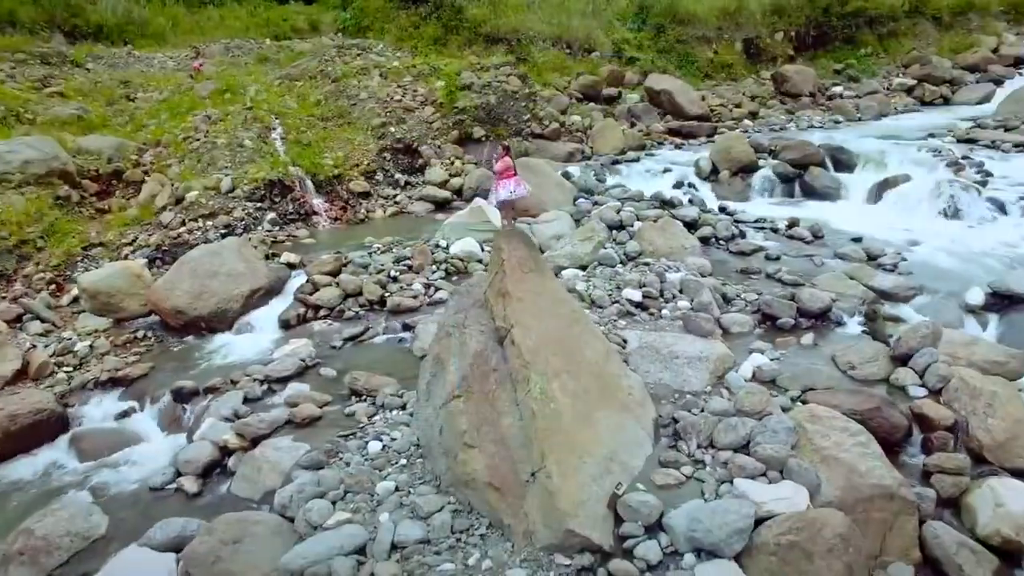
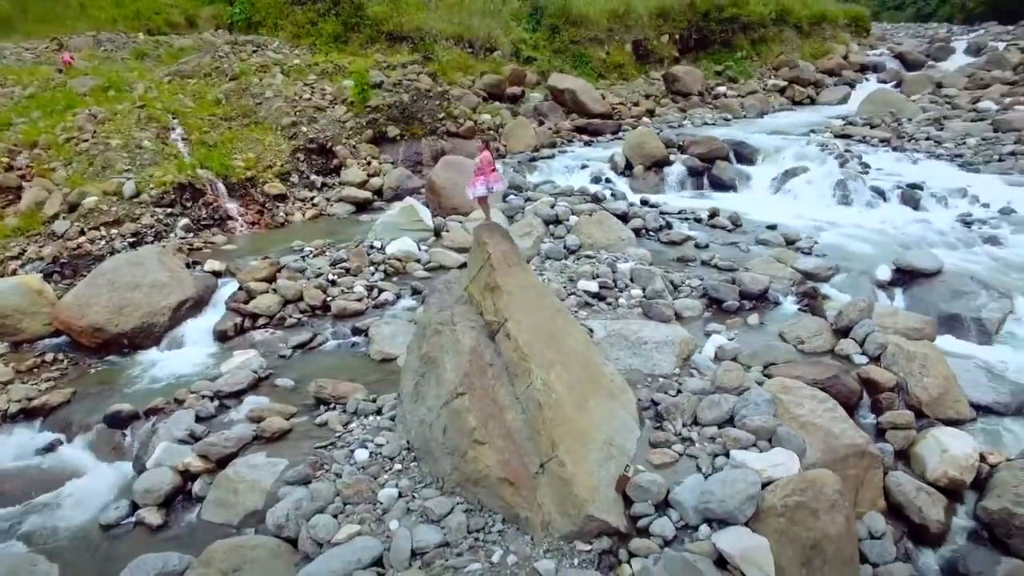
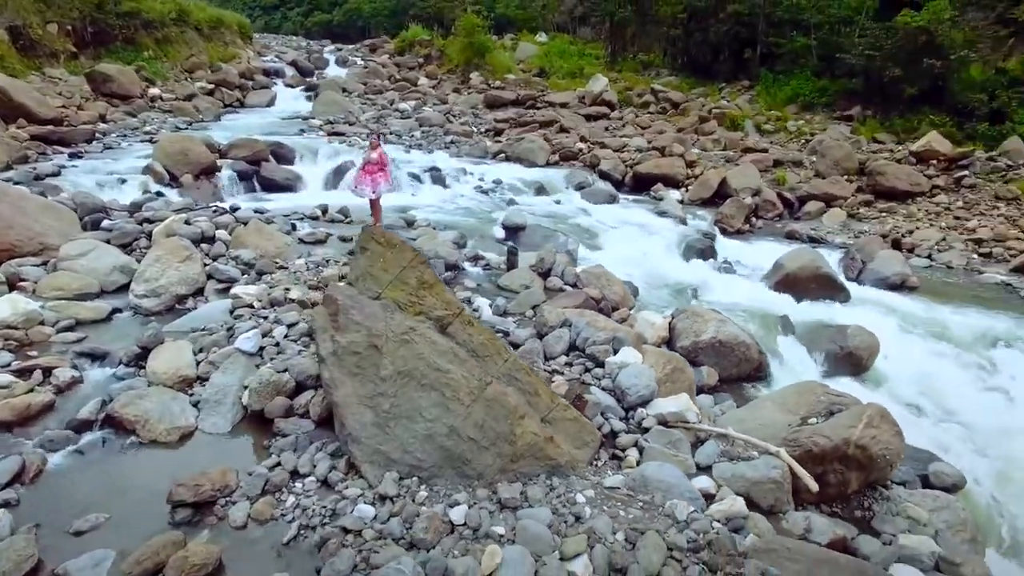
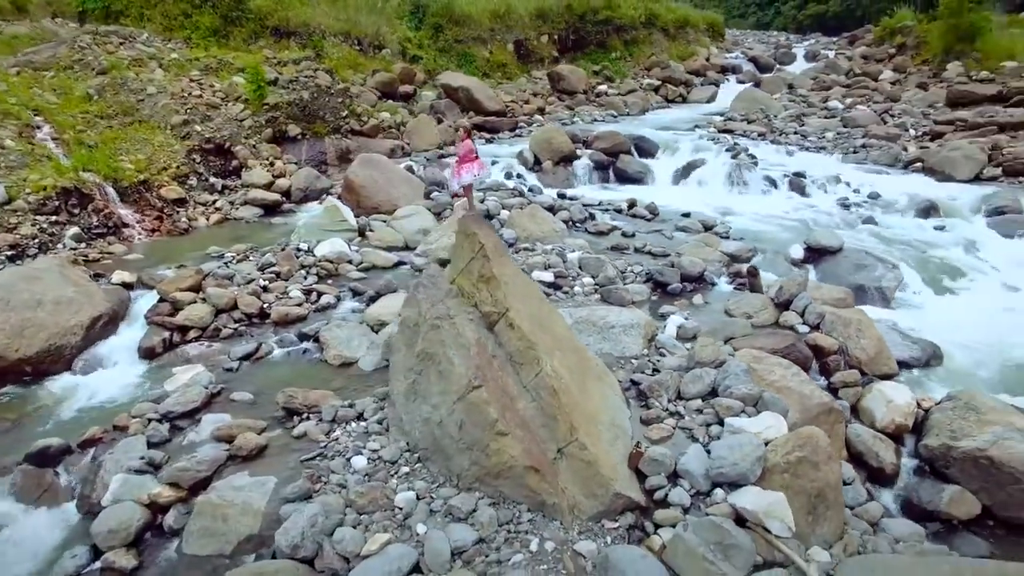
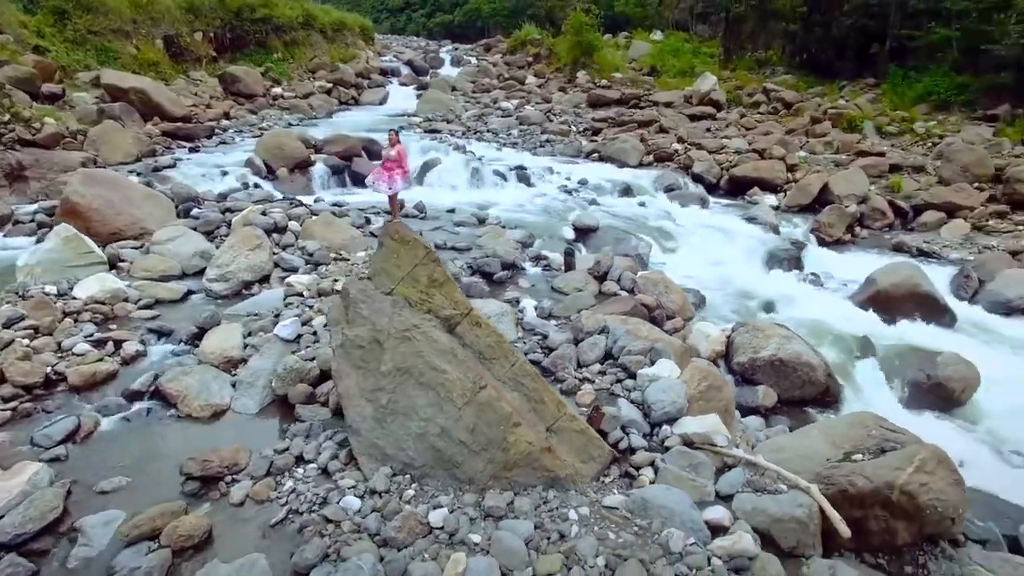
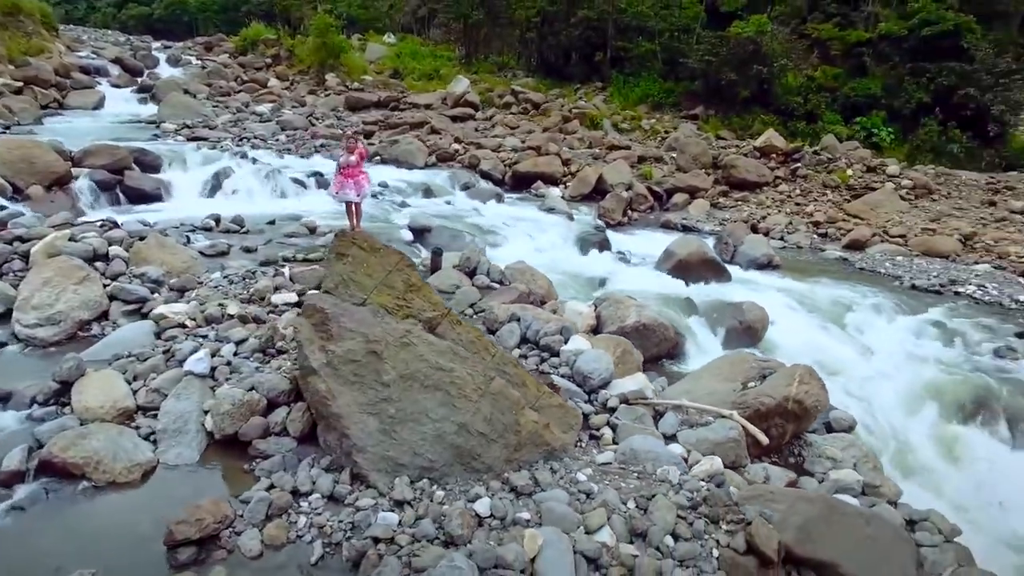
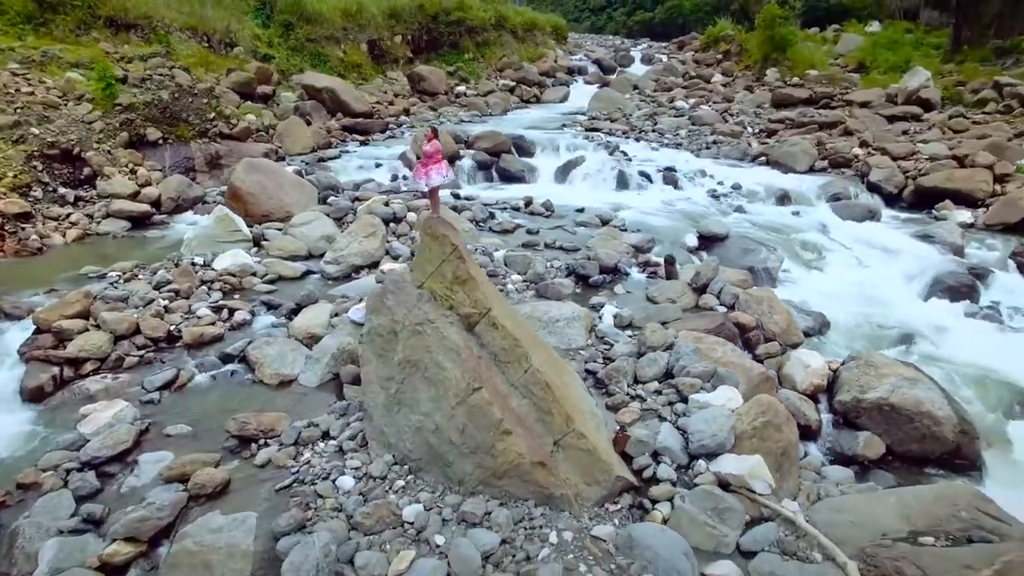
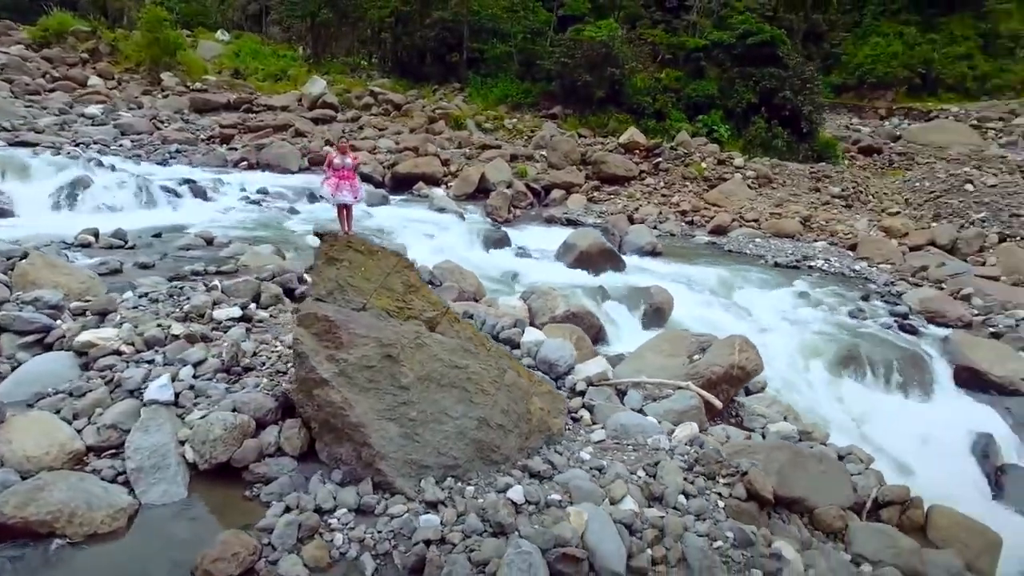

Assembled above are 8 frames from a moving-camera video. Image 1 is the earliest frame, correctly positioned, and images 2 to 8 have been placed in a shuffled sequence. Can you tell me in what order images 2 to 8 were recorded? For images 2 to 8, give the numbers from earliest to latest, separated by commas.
2, 4, 7, 5, 3, 6, 8
